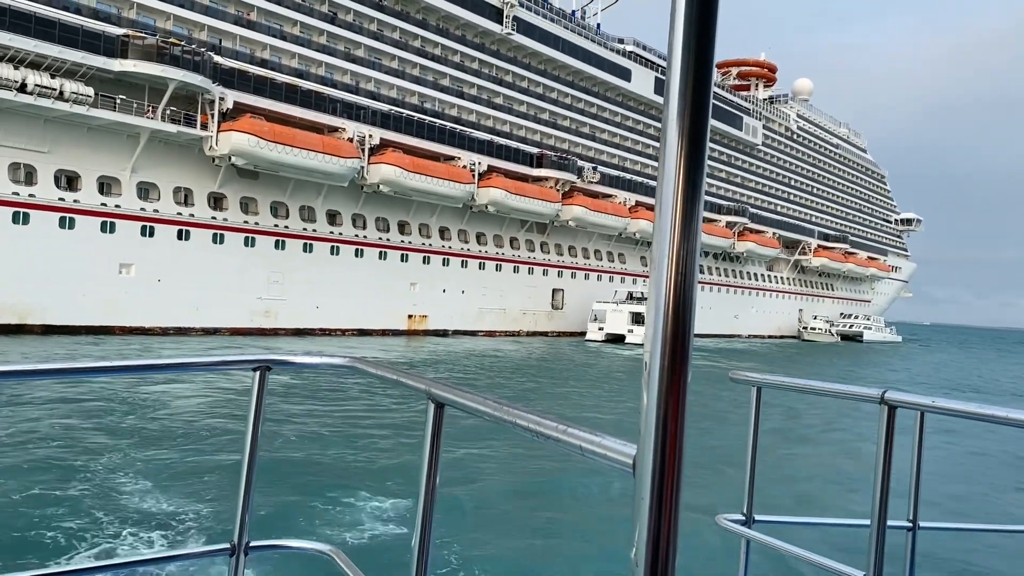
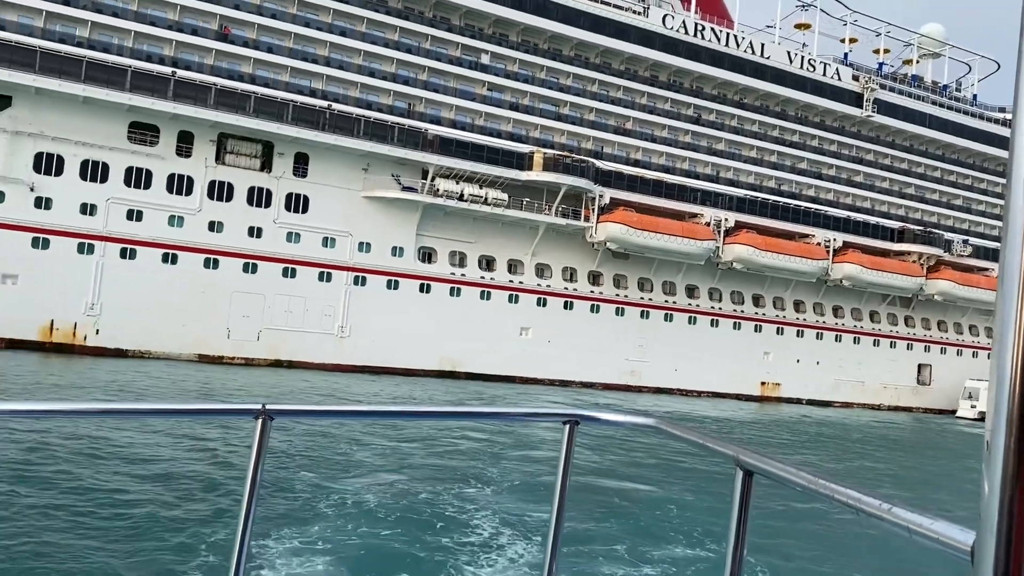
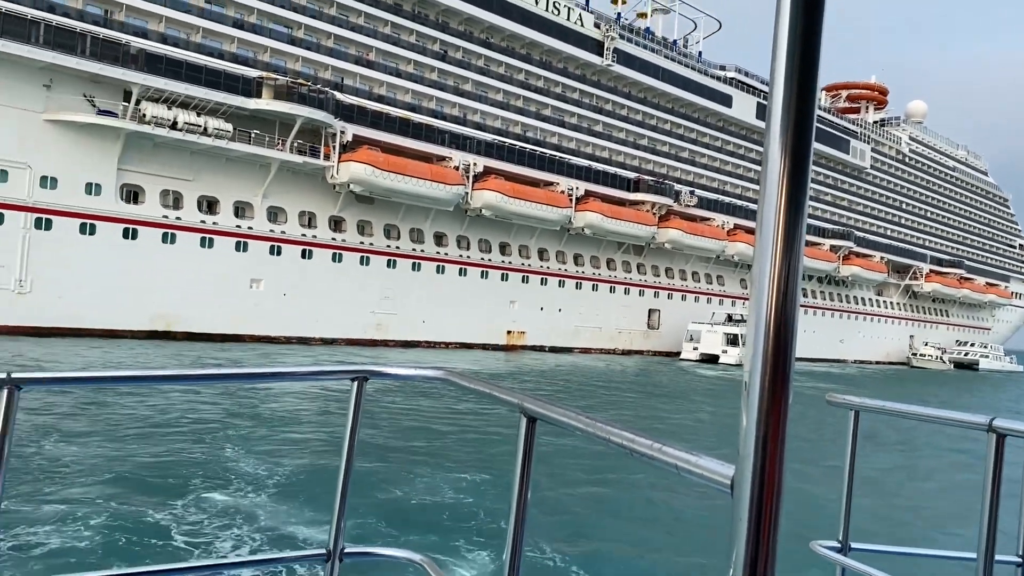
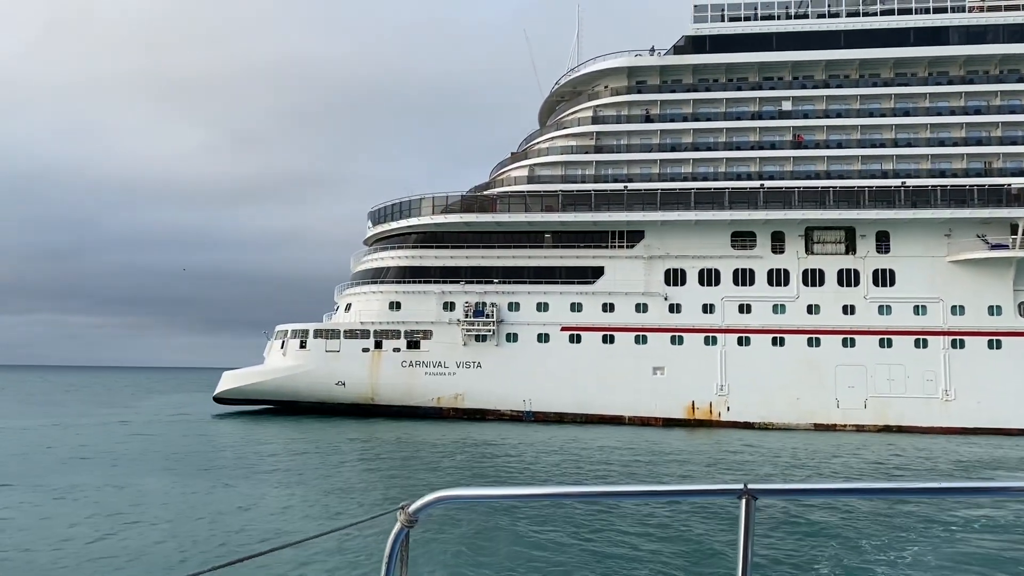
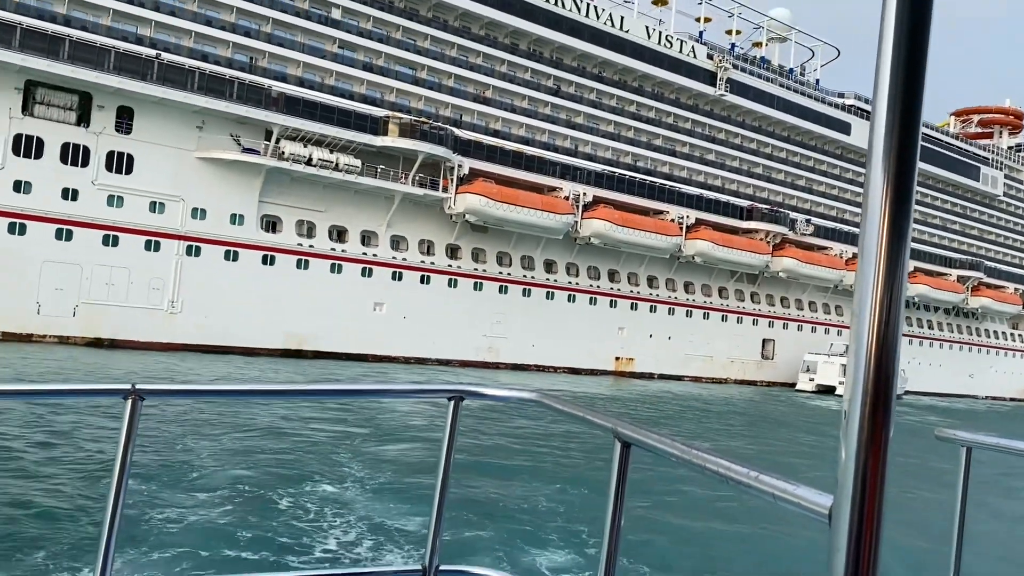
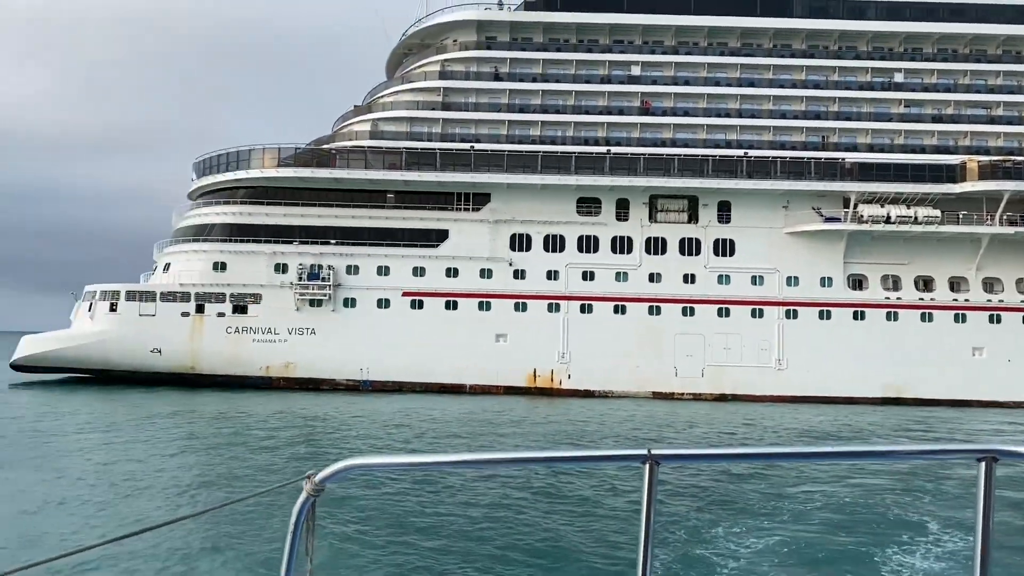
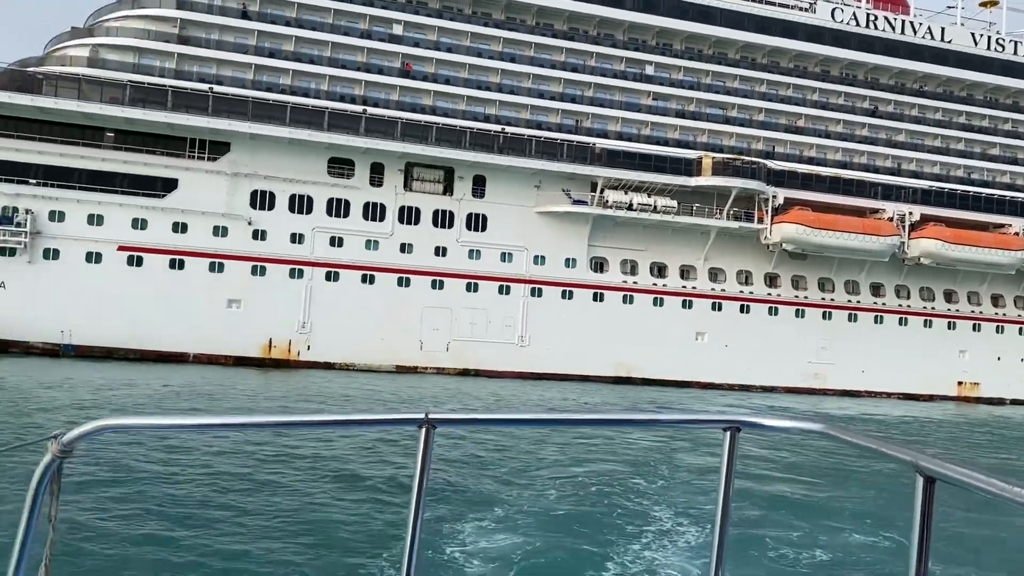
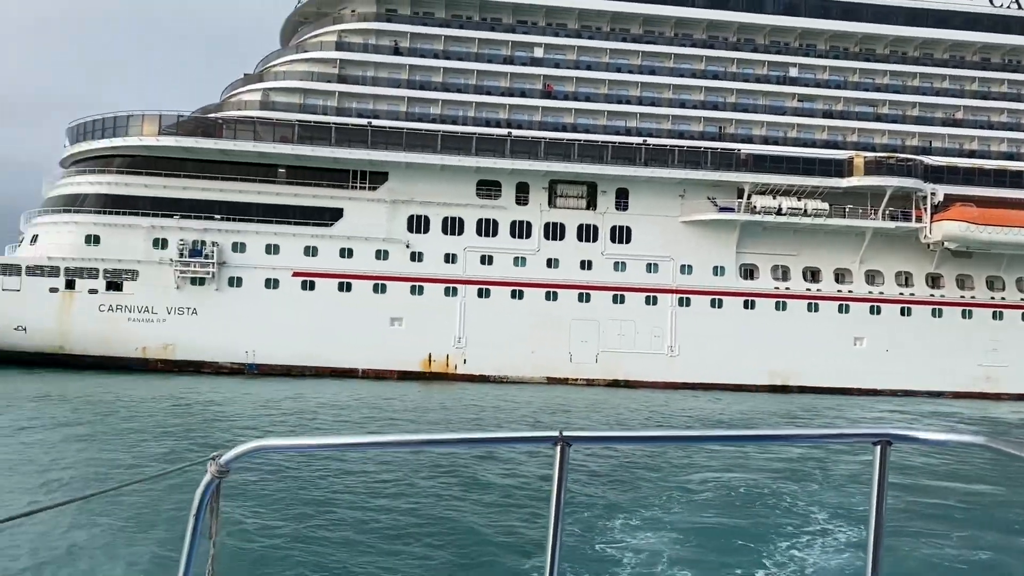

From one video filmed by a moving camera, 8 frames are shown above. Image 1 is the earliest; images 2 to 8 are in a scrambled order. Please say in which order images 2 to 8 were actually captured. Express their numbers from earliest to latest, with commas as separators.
3, 5, 2, 7, 8, 6, 4
